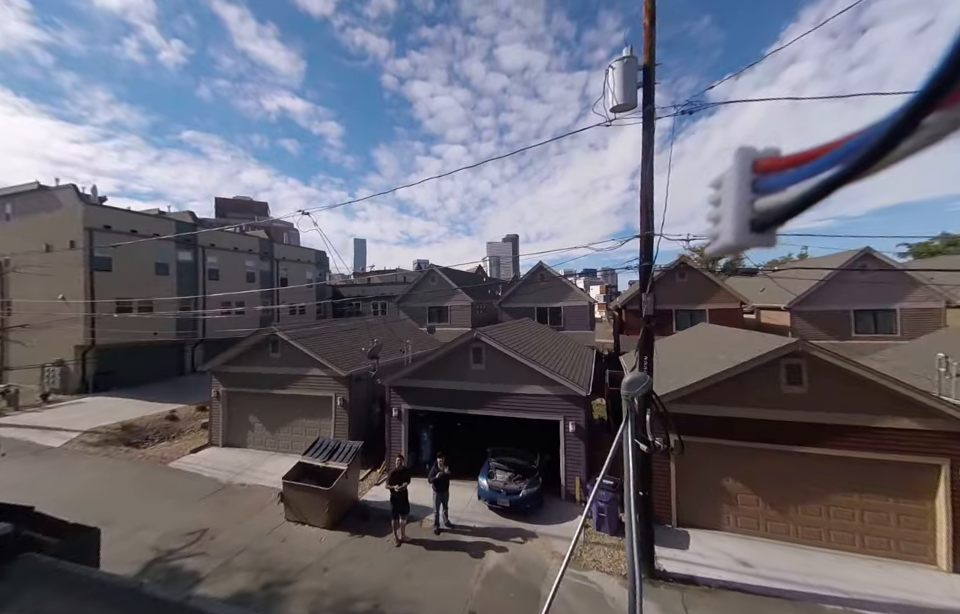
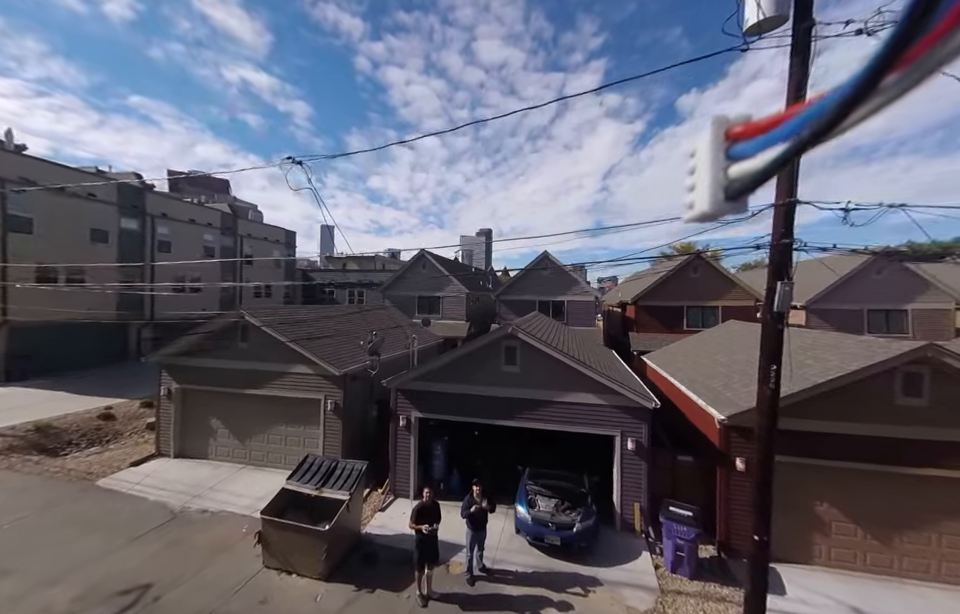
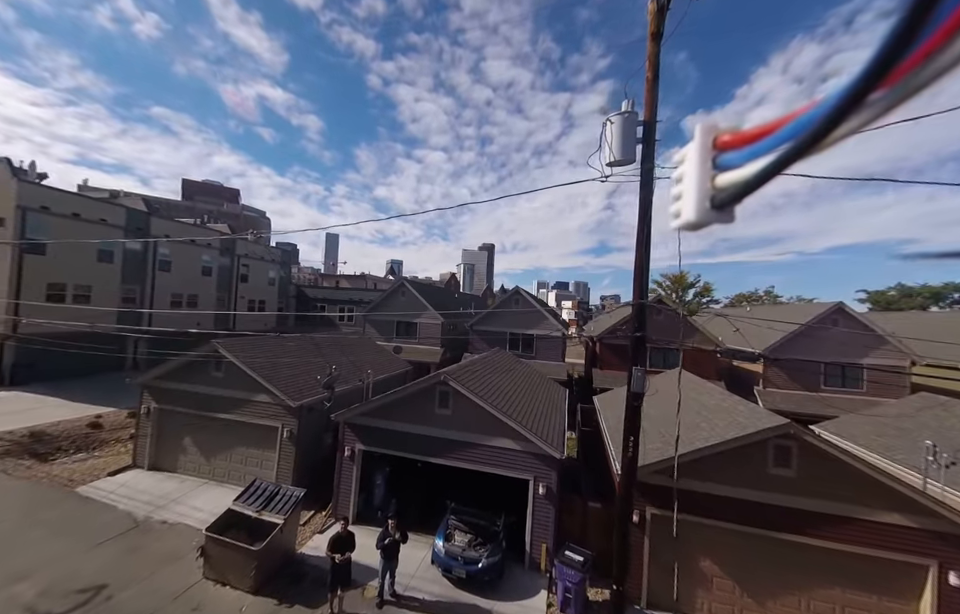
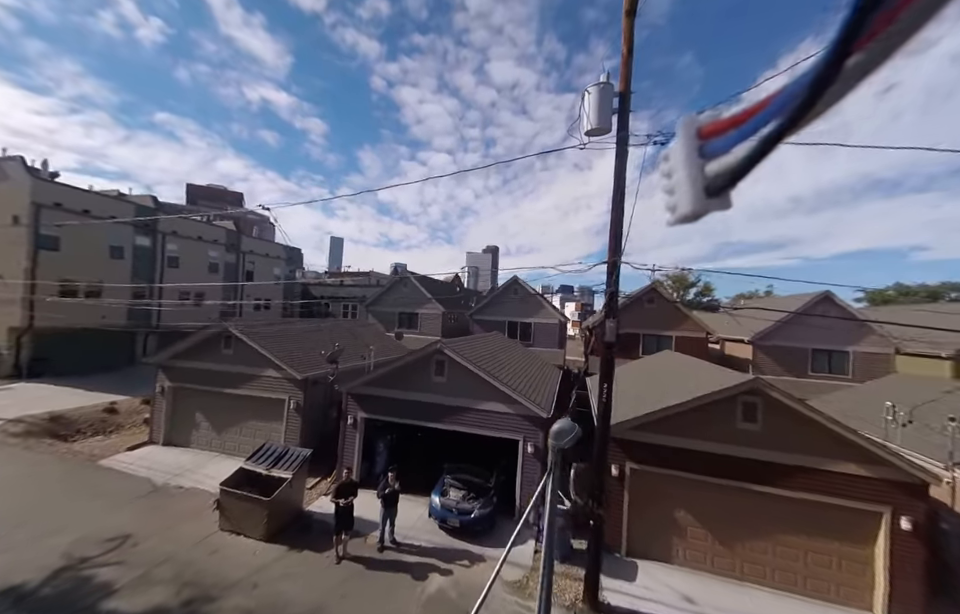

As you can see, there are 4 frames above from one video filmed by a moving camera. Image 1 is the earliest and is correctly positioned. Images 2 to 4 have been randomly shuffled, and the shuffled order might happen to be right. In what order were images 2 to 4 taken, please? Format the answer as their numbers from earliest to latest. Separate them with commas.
4, 3, 2
